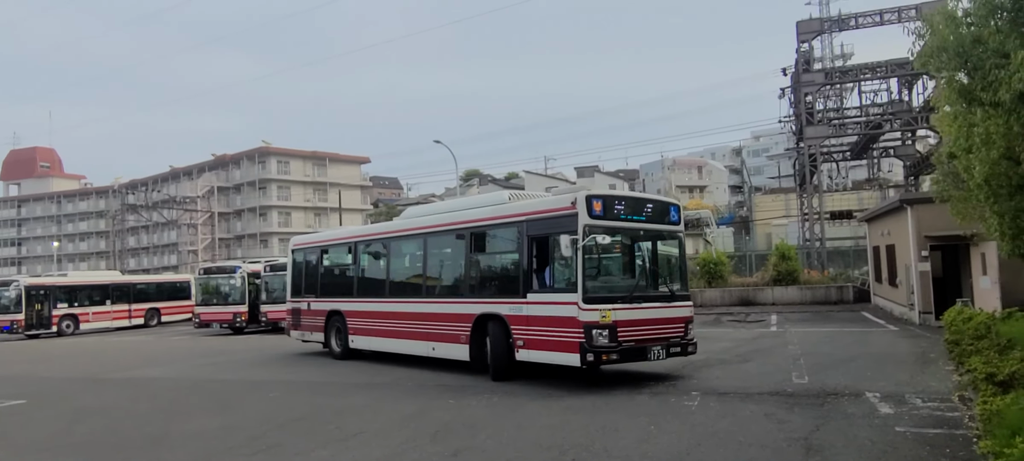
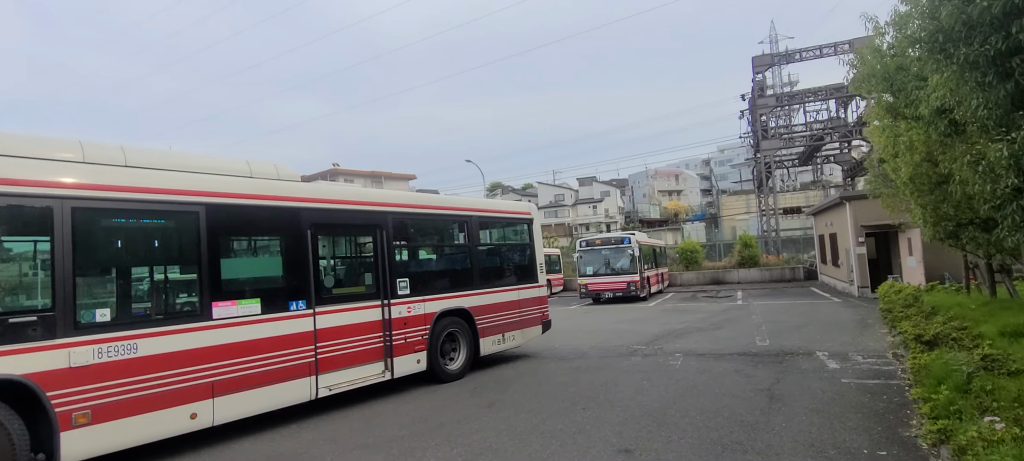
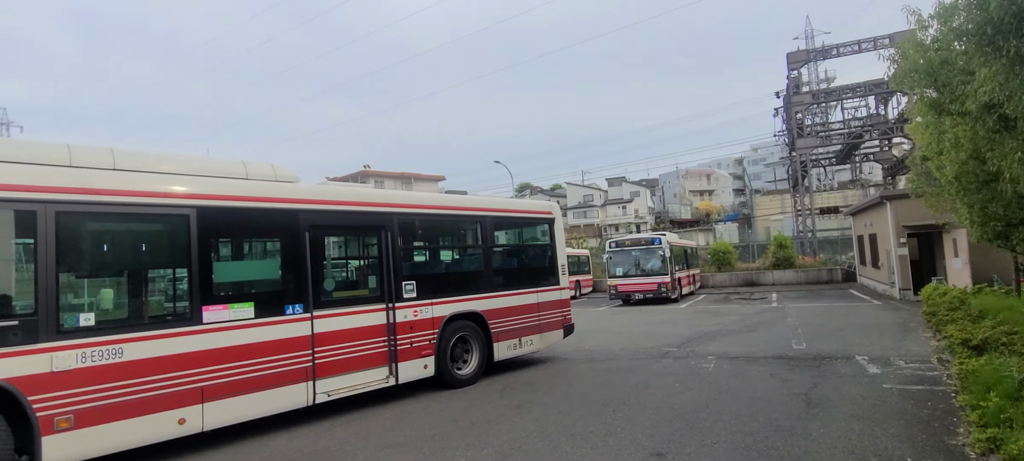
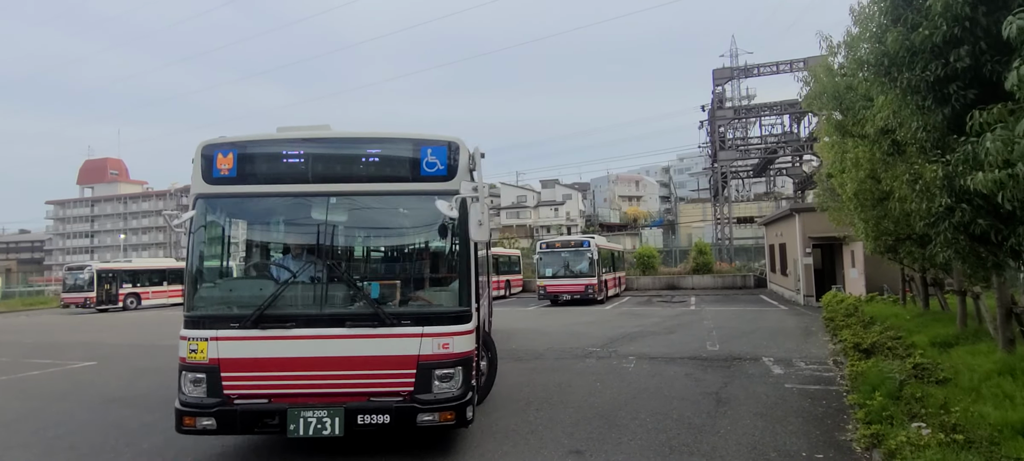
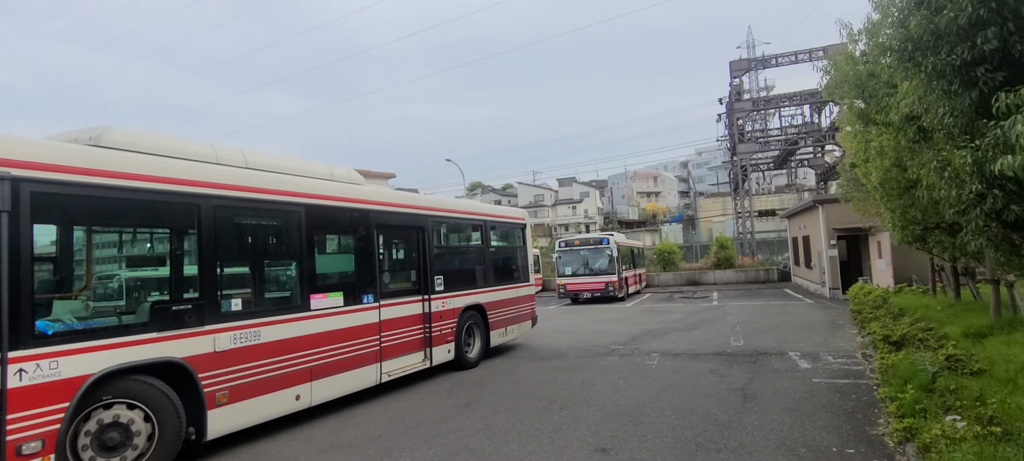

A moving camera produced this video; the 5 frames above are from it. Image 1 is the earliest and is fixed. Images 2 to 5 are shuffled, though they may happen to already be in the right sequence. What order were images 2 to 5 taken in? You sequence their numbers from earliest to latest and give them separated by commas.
4, 5, 2, 3
